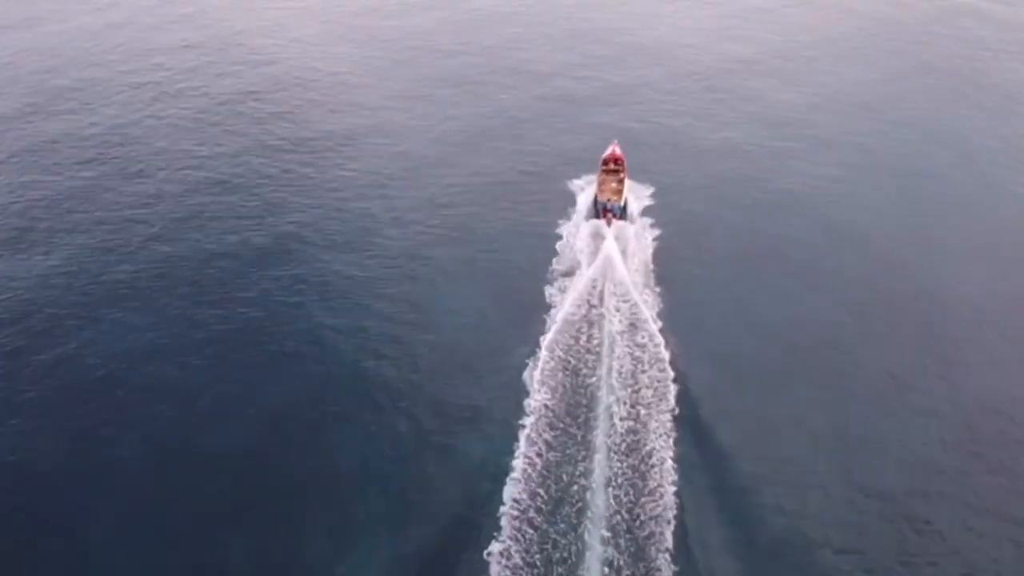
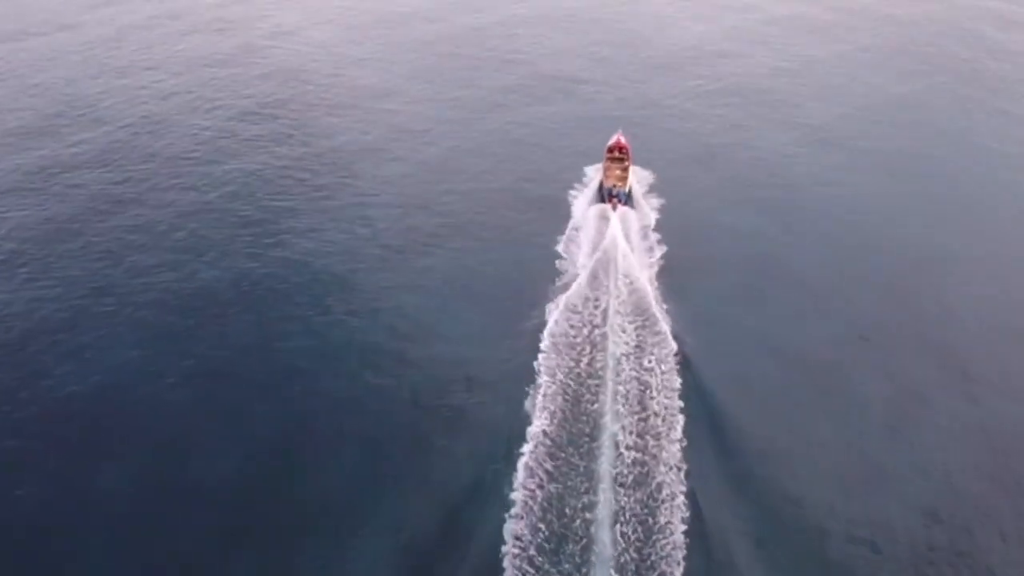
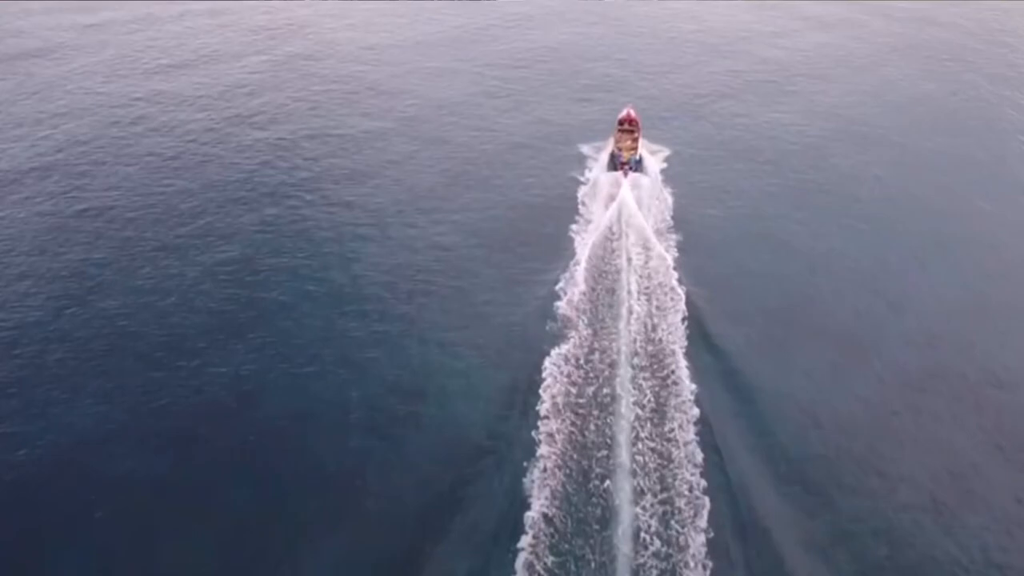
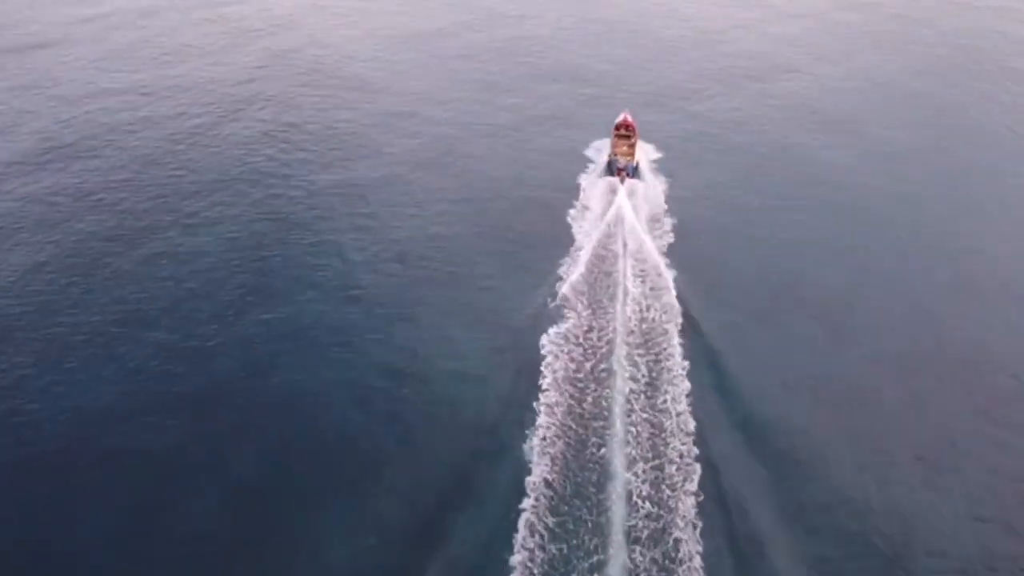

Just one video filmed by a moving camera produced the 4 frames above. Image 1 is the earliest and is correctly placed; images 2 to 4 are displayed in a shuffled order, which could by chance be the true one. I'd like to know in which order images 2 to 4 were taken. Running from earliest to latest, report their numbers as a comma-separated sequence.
2, 4, 3
